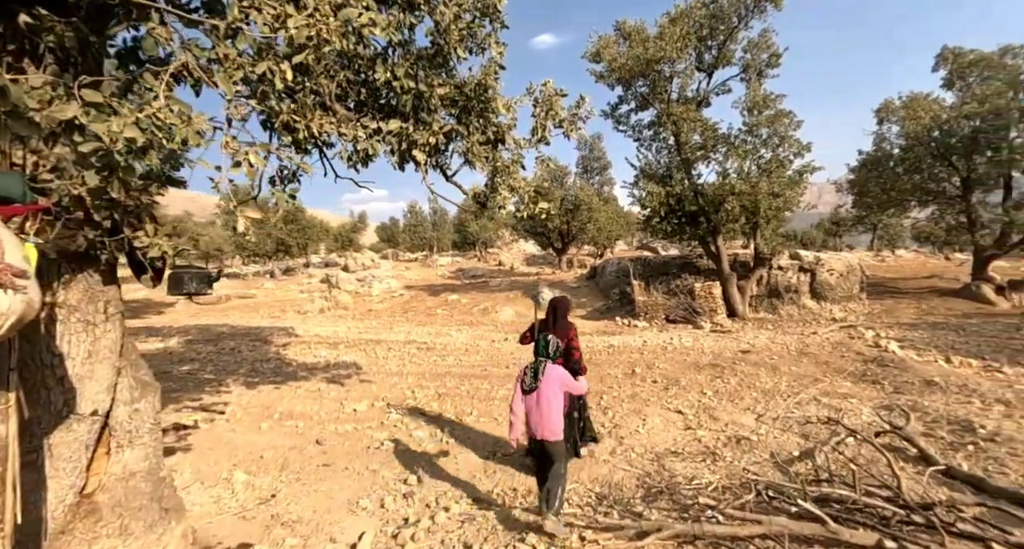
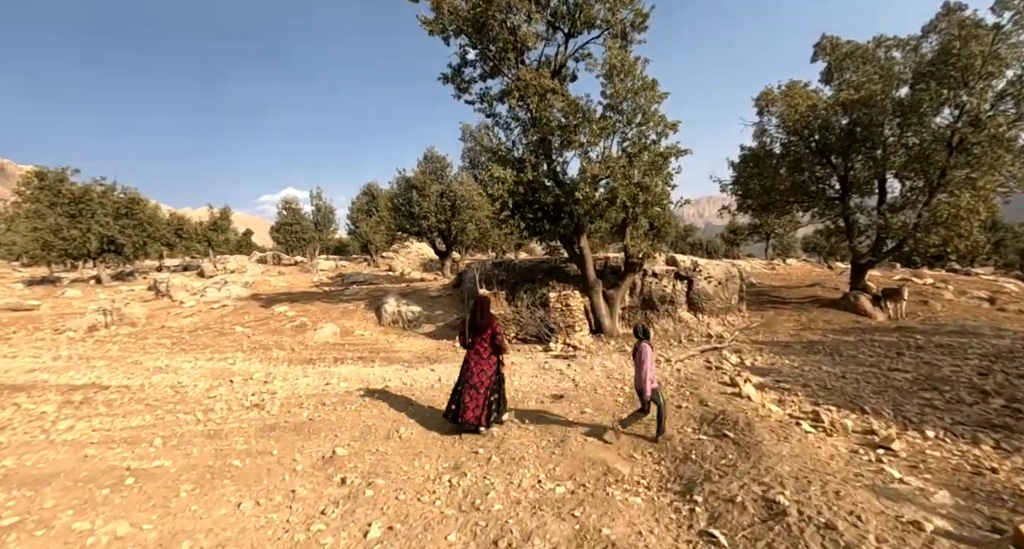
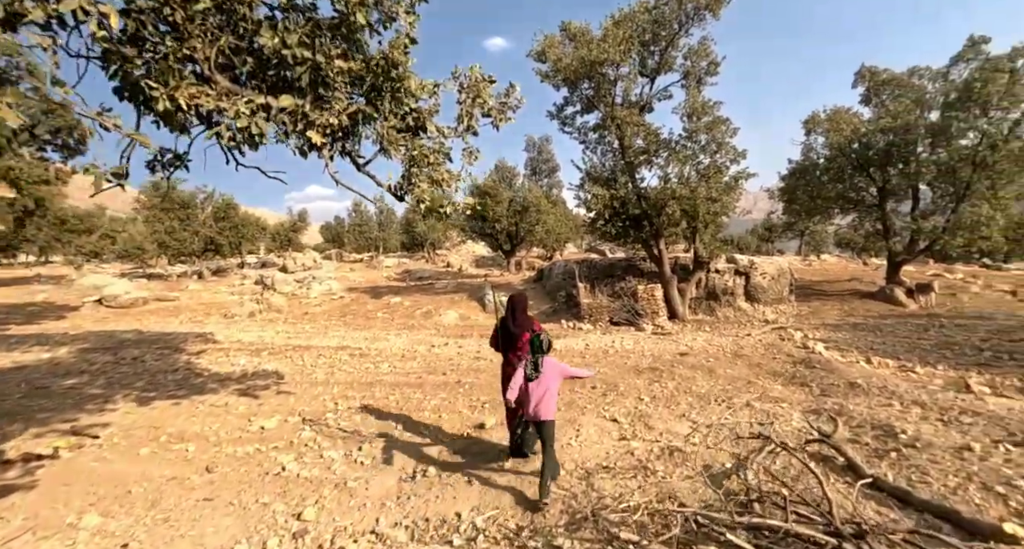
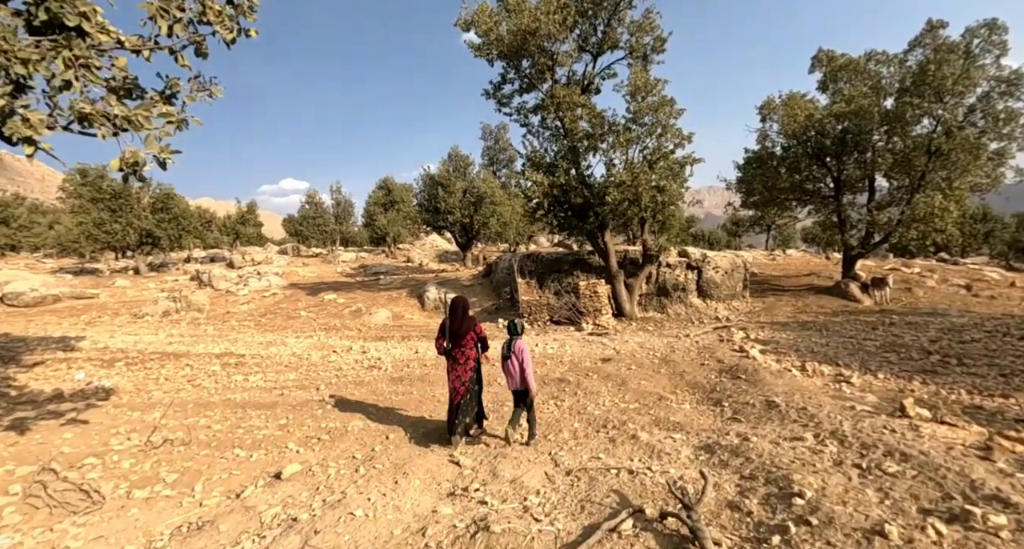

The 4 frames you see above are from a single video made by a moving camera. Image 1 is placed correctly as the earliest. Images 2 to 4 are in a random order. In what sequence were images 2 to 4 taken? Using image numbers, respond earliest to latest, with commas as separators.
3, 4, 2
